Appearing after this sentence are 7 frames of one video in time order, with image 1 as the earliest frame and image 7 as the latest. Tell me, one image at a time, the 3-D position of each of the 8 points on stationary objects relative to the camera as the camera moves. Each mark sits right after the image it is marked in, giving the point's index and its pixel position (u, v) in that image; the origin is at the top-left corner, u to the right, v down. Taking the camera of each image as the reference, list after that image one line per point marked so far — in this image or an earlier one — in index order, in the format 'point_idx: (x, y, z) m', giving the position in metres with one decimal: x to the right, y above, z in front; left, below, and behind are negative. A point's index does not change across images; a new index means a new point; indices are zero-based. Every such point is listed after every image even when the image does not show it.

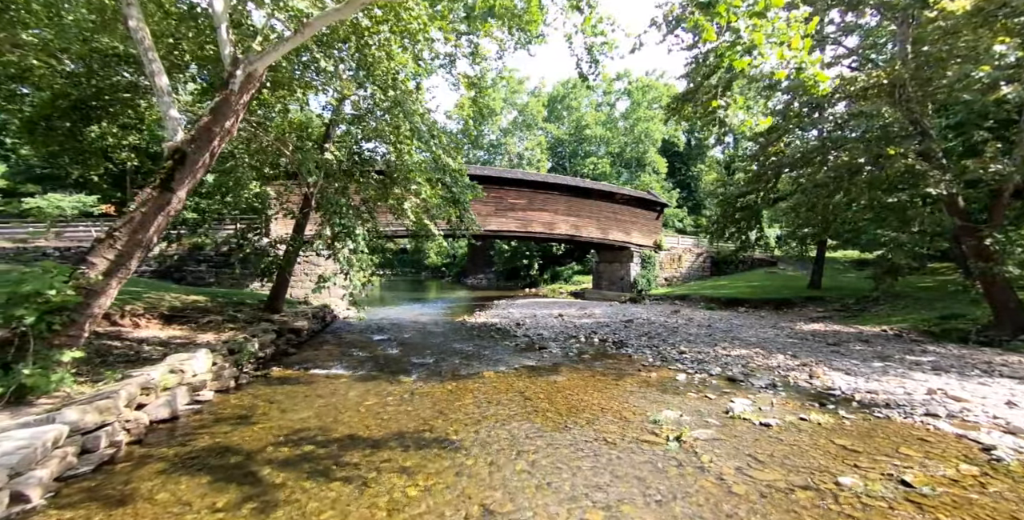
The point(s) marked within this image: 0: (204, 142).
0: (-3.7, +1.4, +5.2) m
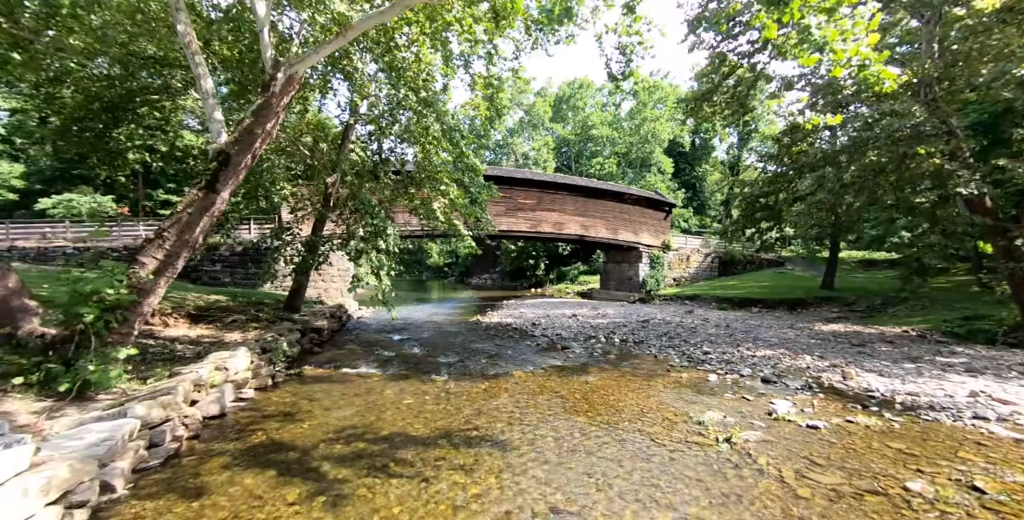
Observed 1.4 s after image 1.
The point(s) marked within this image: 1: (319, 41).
0: (-3.2, +1.4, +5.3) m
1: (-2.4, +2.8, +5.6) m
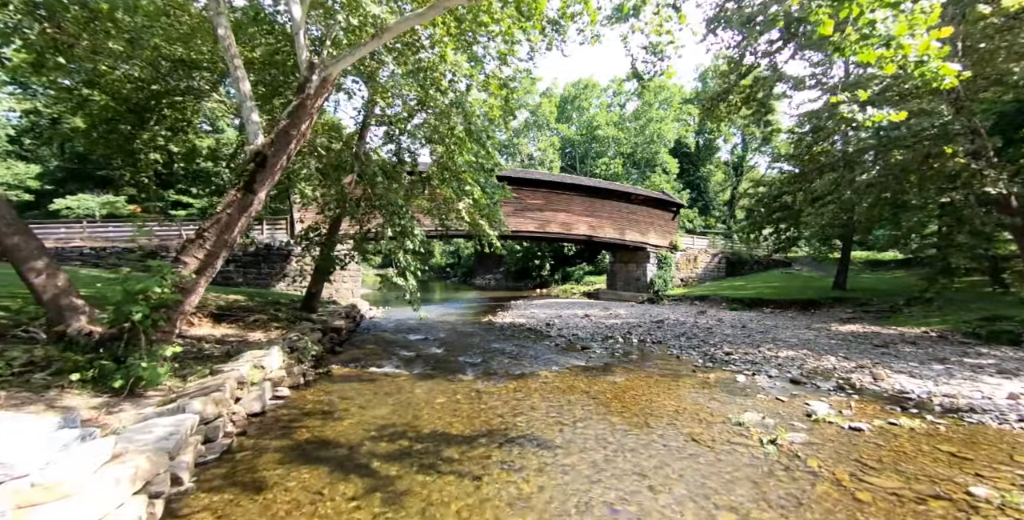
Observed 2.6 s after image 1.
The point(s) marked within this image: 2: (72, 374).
0: (-2.8, +1.4, +5.4) m
1: (-2.0, +2.8, +5.7) m
2: (-3.8, -1.0, +3.8) m
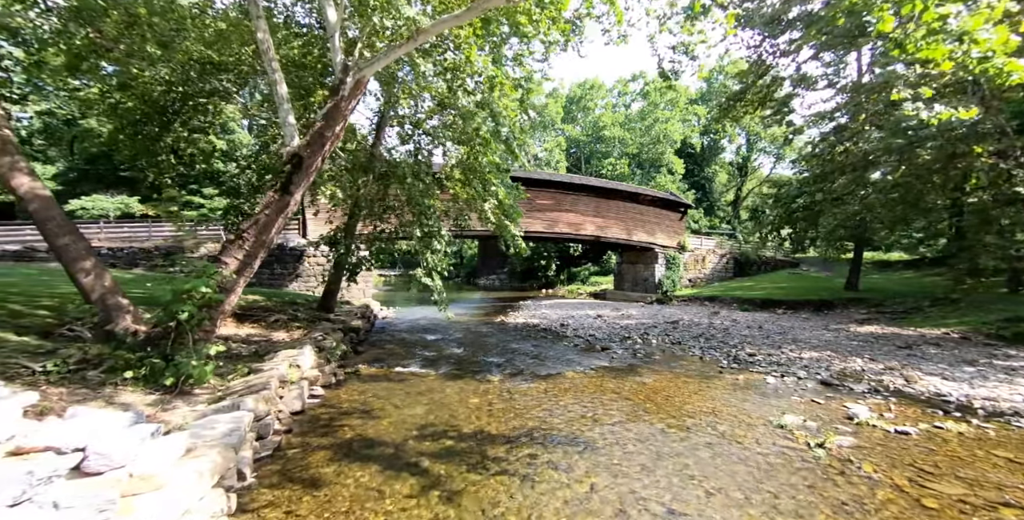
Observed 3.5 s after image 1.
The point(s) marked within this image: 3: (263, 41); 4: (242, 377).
0: (-2.4, +1.4, +5.4) m
1: (-1.6, +2.8, +5.8) m
2: (-3.5, -1.0, +3.9) m
3: (-2.9, +2.6, +5.1) m
4: (-2.8, -1.2, +4.5) m
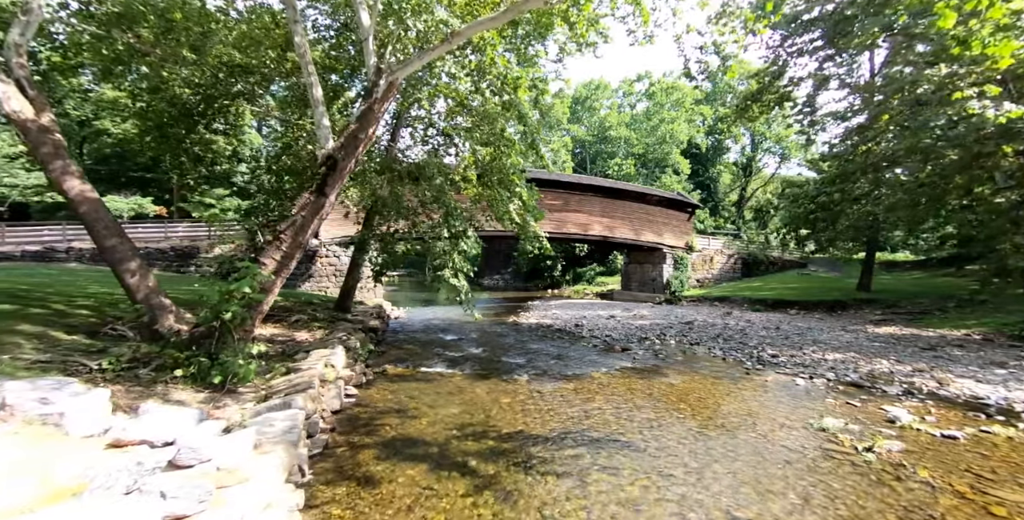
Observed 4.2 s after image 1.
0: (-2.0, +1.4, +5.5) m
1: (-1.2, +2.8, +5.8) m
2: (-3.1, -1.0, +4.0) m
3: (-2.5, +2.6, +5.2) m
4: (-2.4, -1.2, +4.6) m
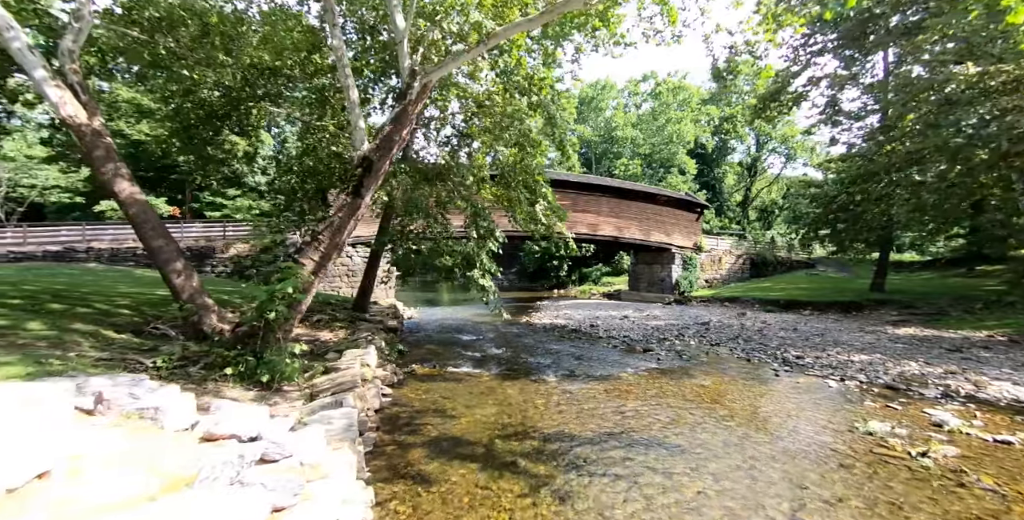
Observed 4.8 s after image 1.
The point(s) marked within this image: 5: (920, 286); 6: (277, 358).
0: (-1.6, +1.4, +5.5) m
1: (-0.8, +2.8, +5.8) m
2: (-2.7, -1.0, +4.0) m
3: (-2.1, +2.6, +5.2) m
4: (-2.0, -1.2, +4.6) m
5: (+19.0, -1.2, +19.9) m
6: (-2.2, -0.9, +4.2) m
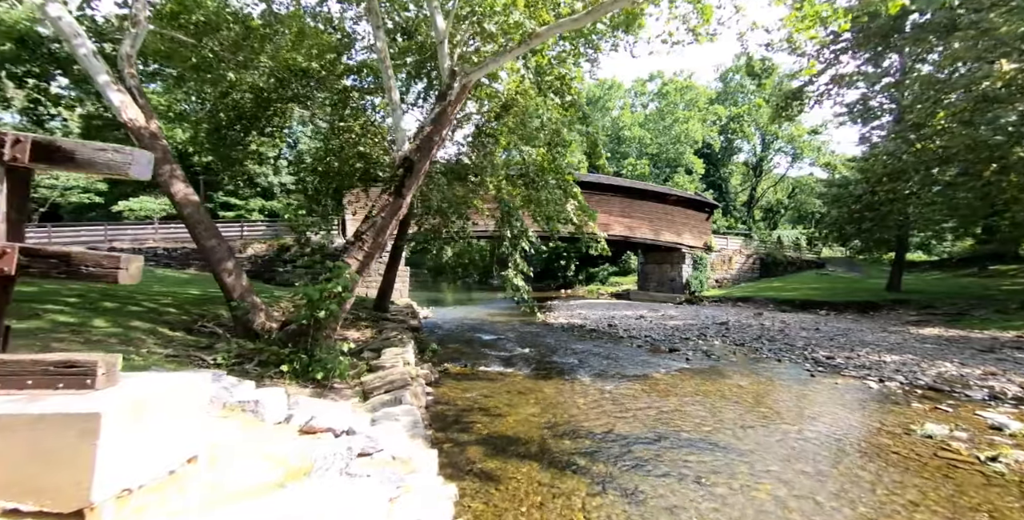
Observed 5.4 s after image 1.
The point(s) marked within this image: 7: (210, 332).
0: (-1.1, +1.4, +5.6) m
1: (-0.3, +2.8, +5.8) m
2: (-2.2, -1.0, +4.1) m
3: (-1.6, +2.6, +5.3) m
4: (-1.5, -1.2, +4.7) m
5: (+19.7, -1.2, +19.5) m
6: (-1.8, -0.9, +4.2) m
7: (-3.3, -0.8, +4.8) m
